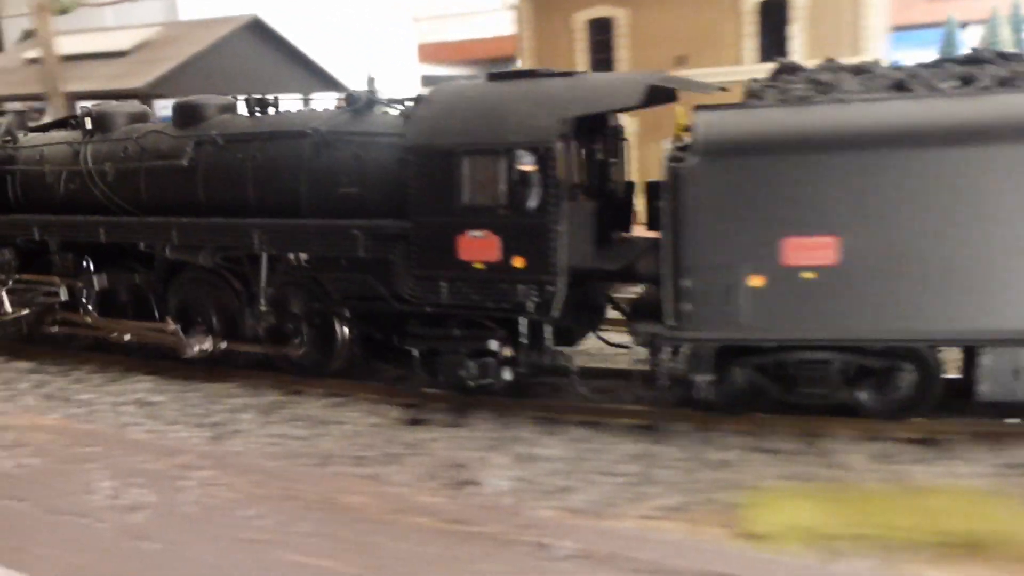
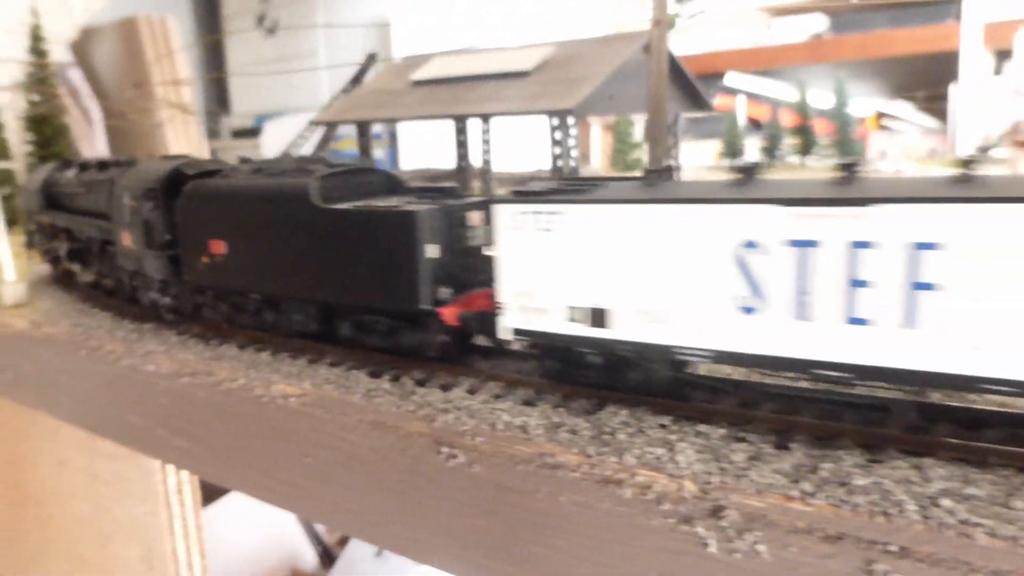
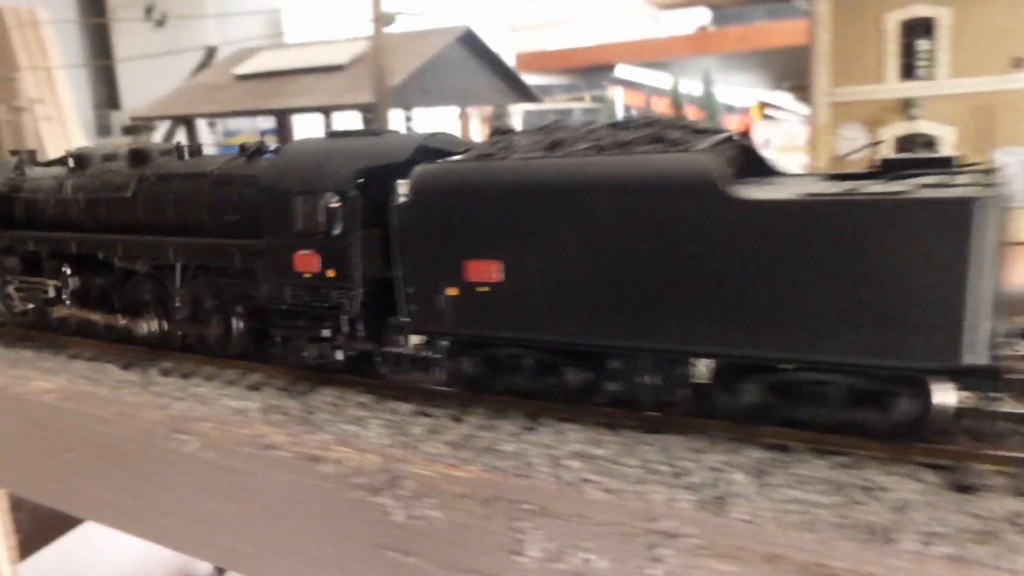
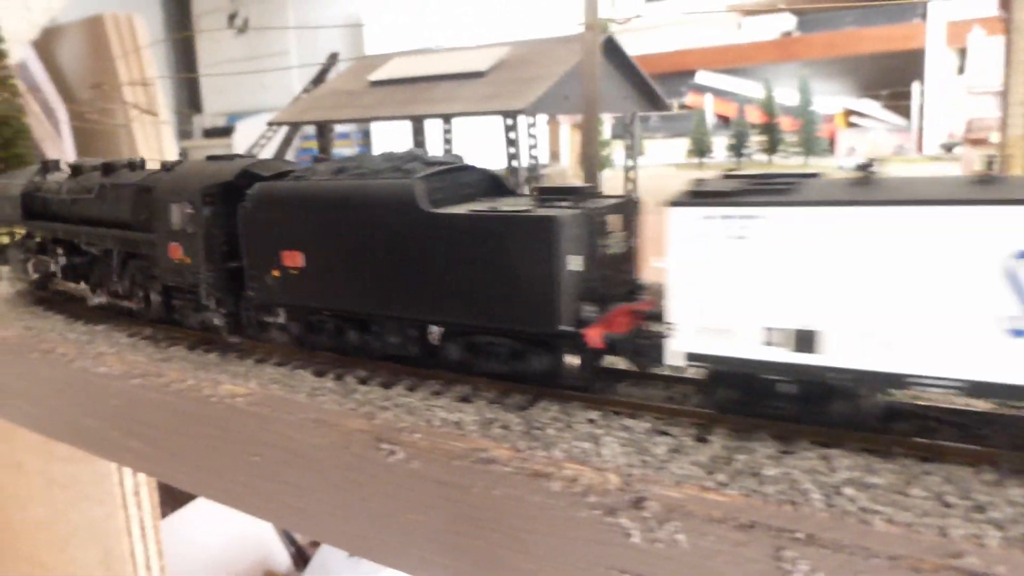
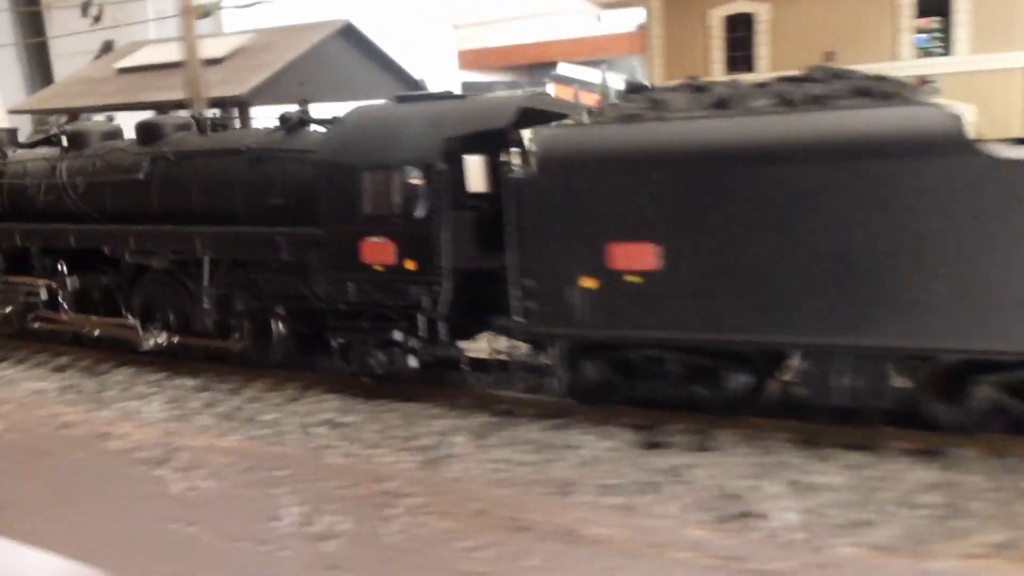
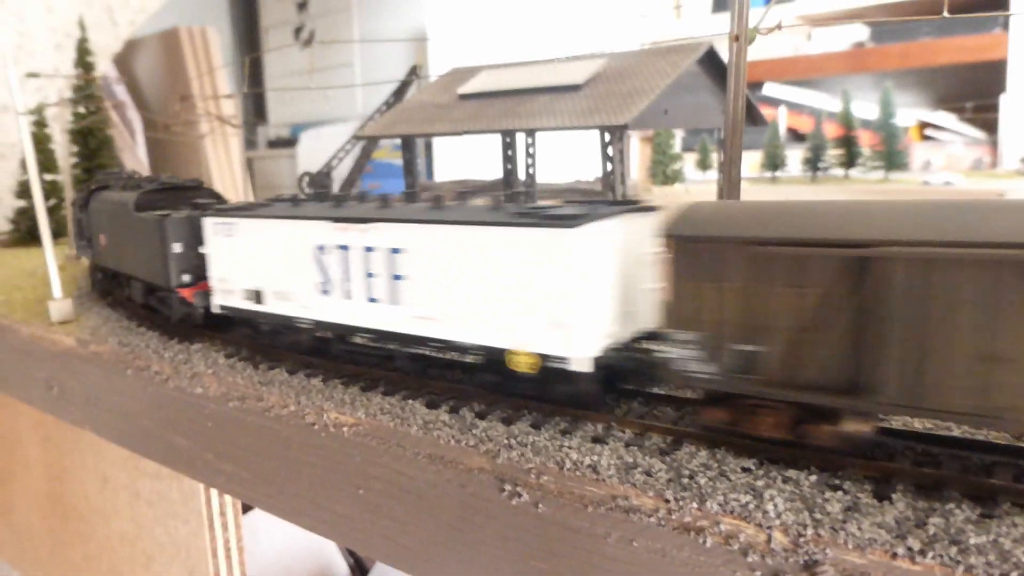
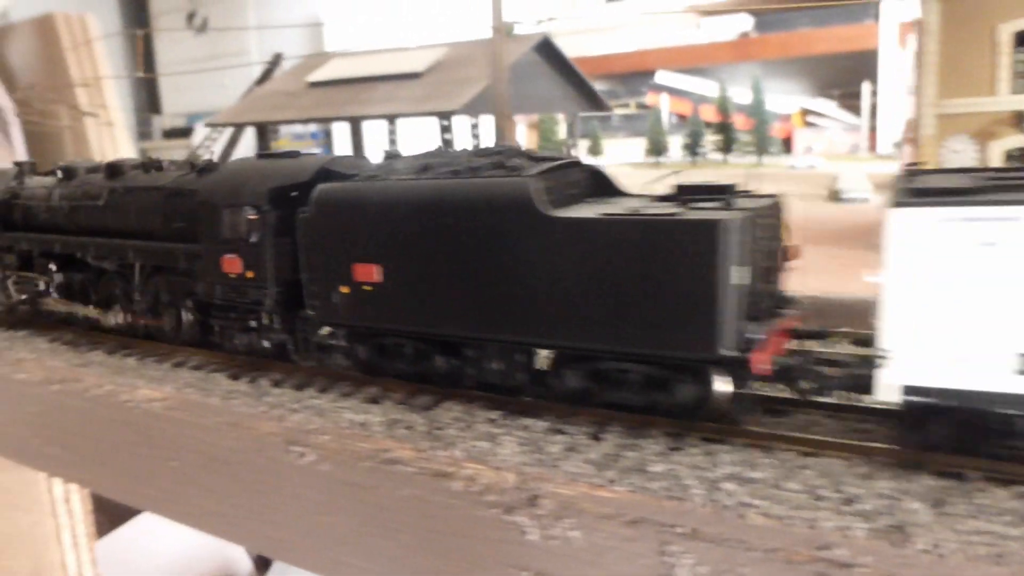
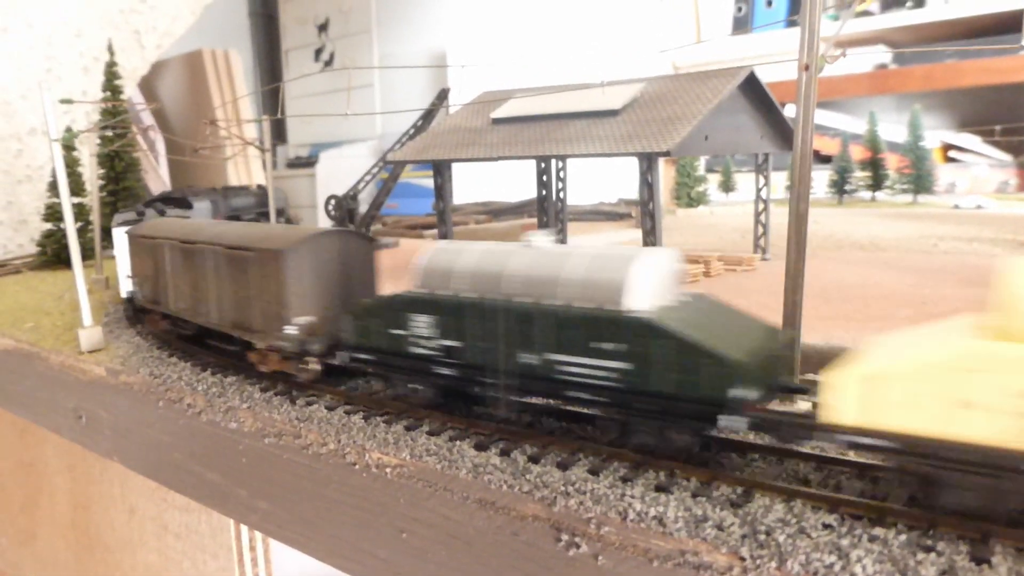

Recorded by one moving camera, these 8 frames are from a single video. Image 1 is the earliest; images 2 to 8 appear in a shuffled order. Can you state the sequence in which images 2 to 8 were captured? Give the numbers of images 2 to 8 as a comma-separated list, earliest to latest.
5, 3, 7, 4, 2, 6, 8
